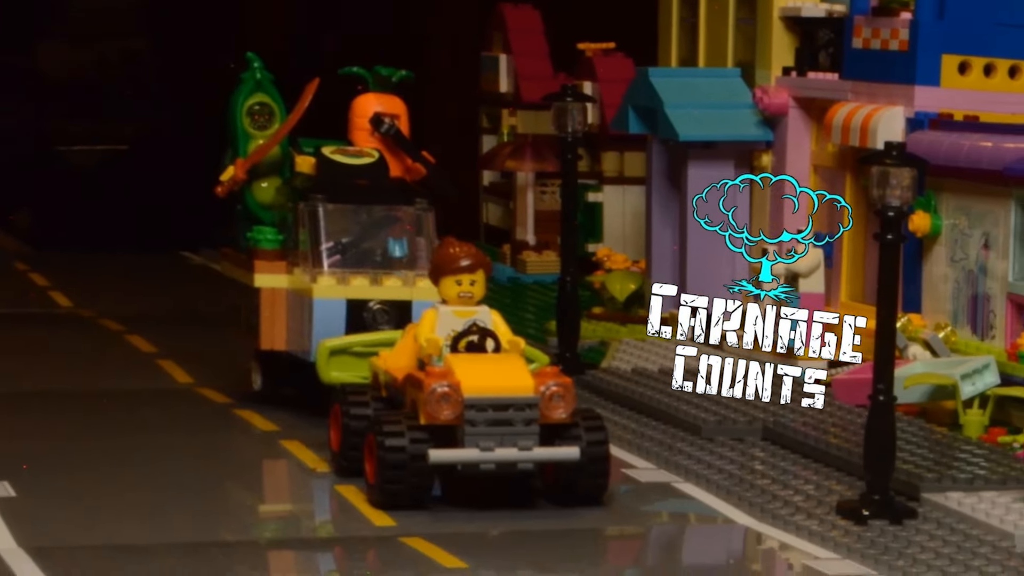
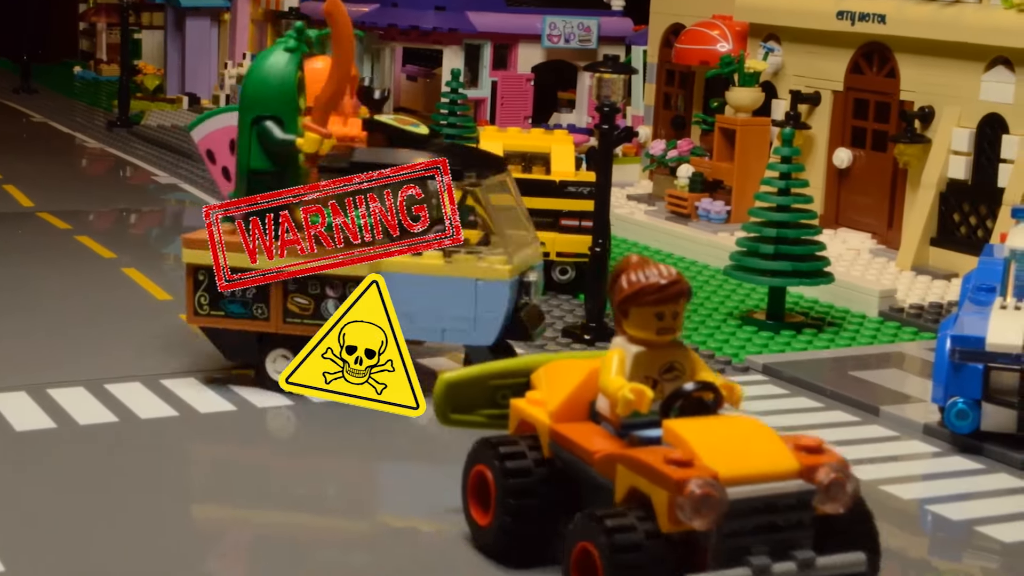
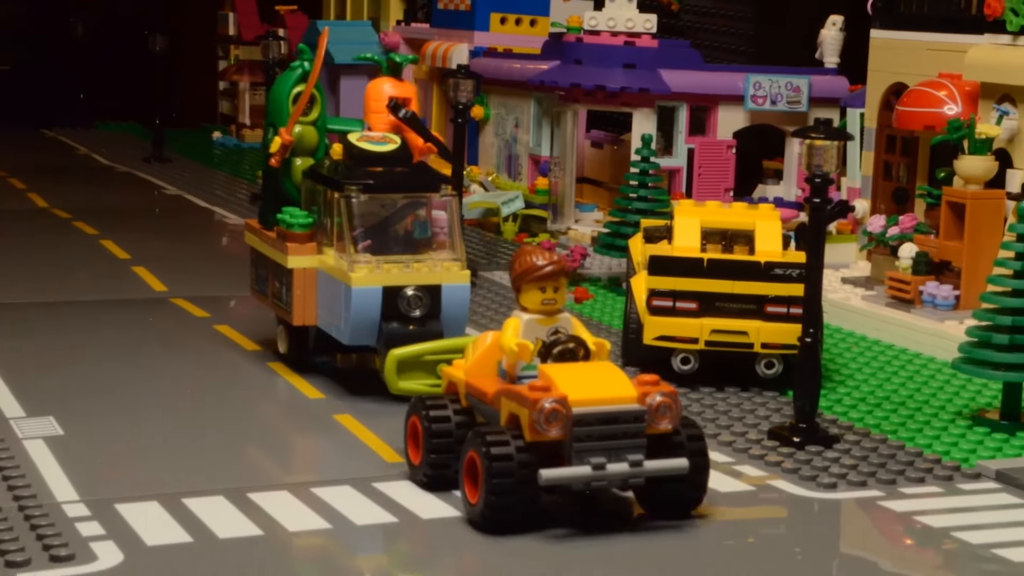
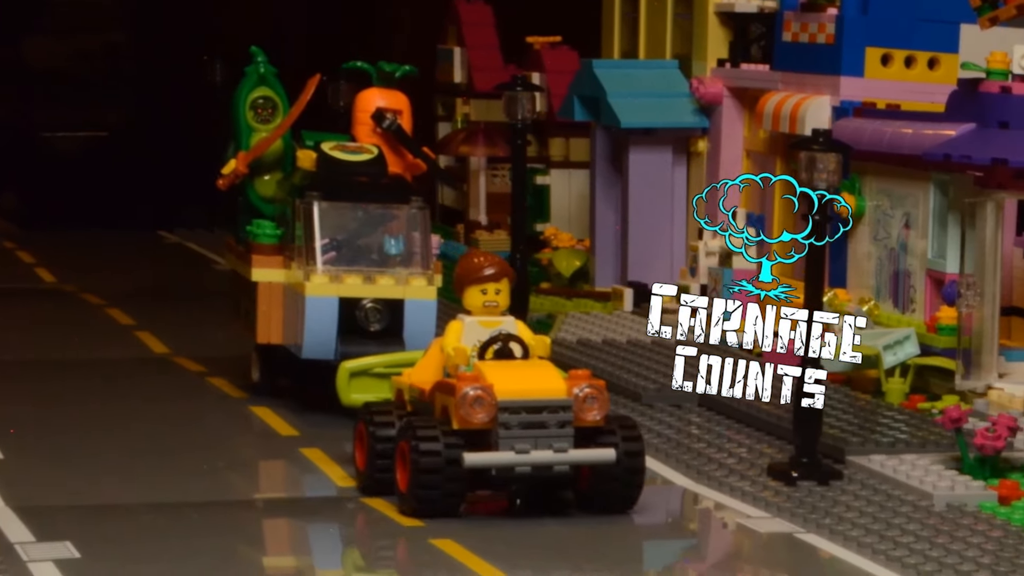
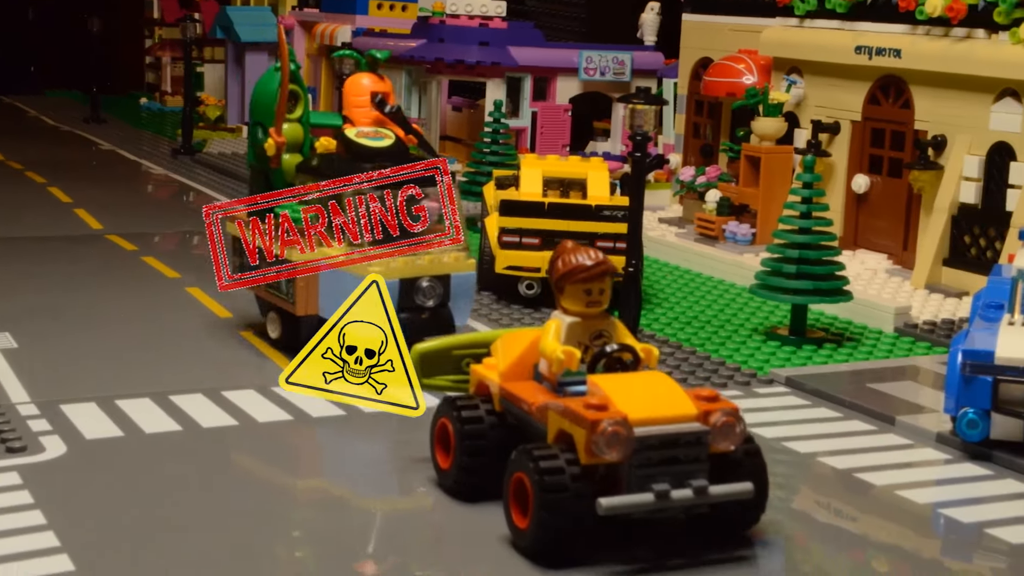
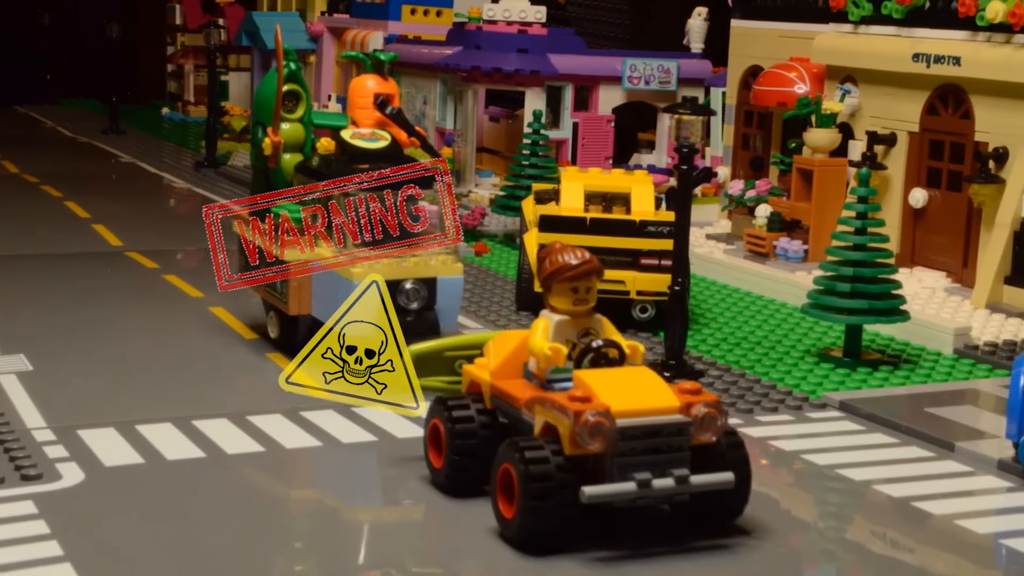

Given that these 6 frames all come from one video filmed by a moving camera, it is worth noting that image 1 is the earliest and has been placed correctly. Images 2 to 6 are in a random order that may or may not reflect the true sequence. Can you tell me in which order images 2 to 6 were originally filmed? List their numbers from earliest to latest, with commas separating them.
4, 3, 6, 5, 2
